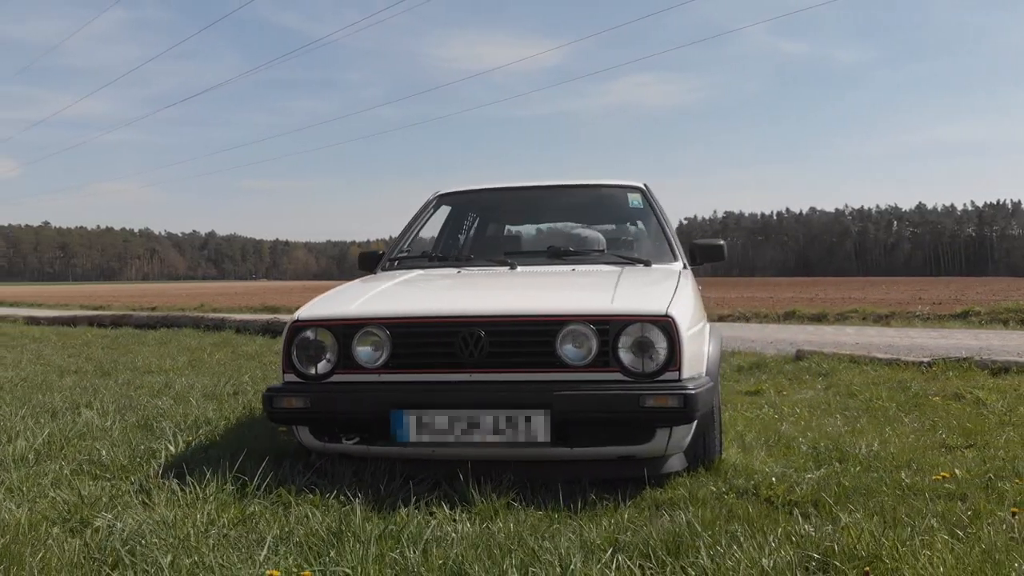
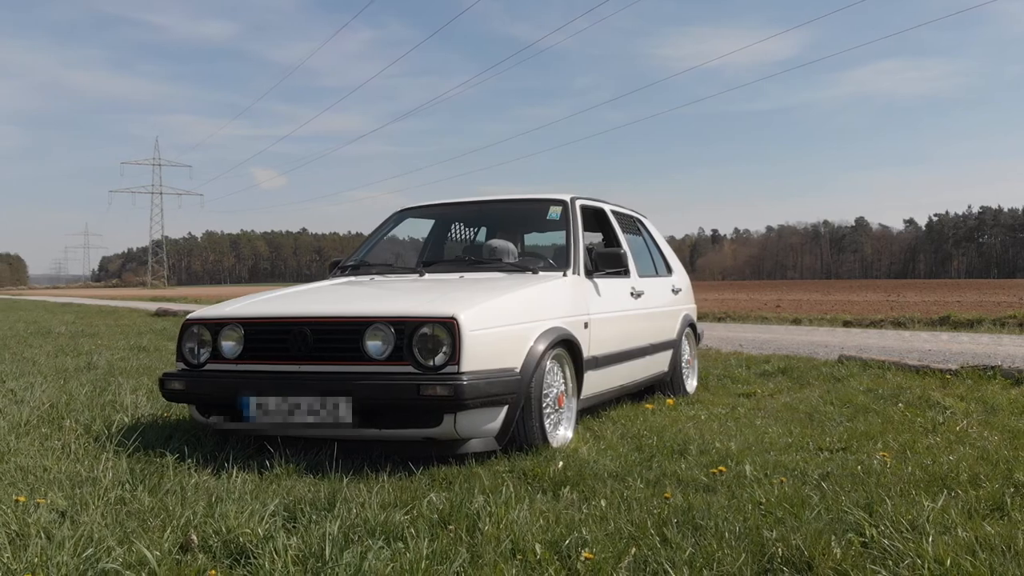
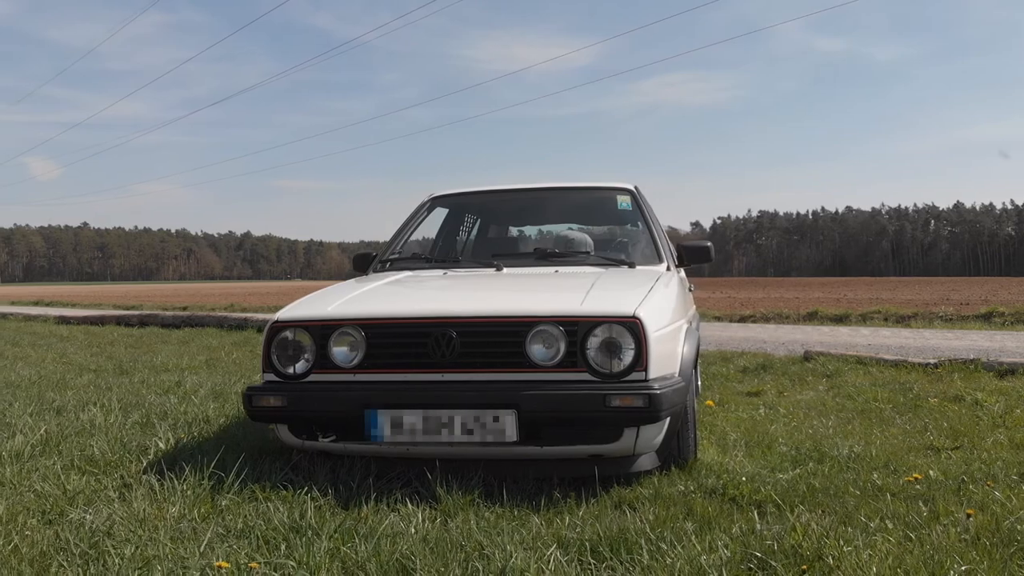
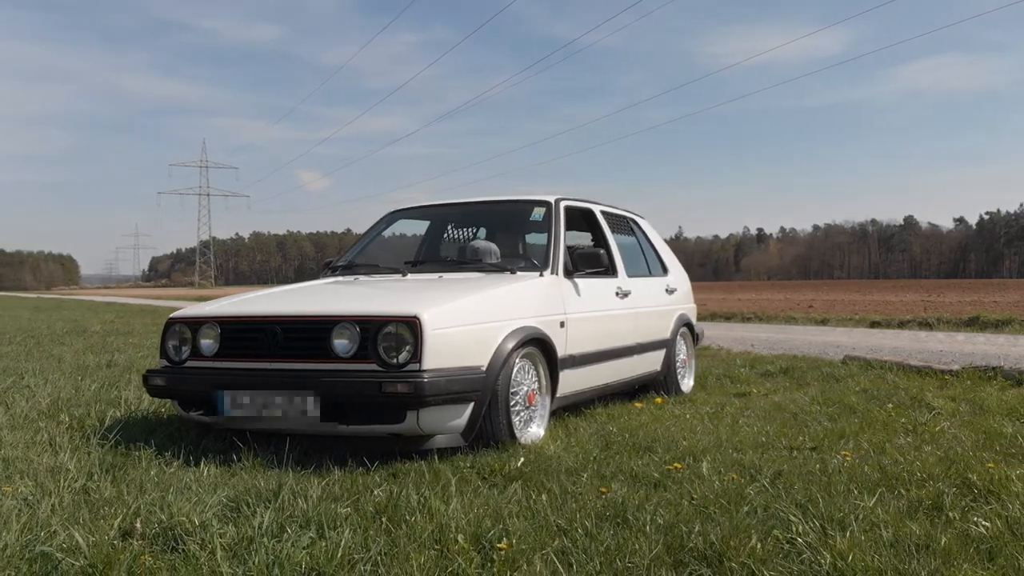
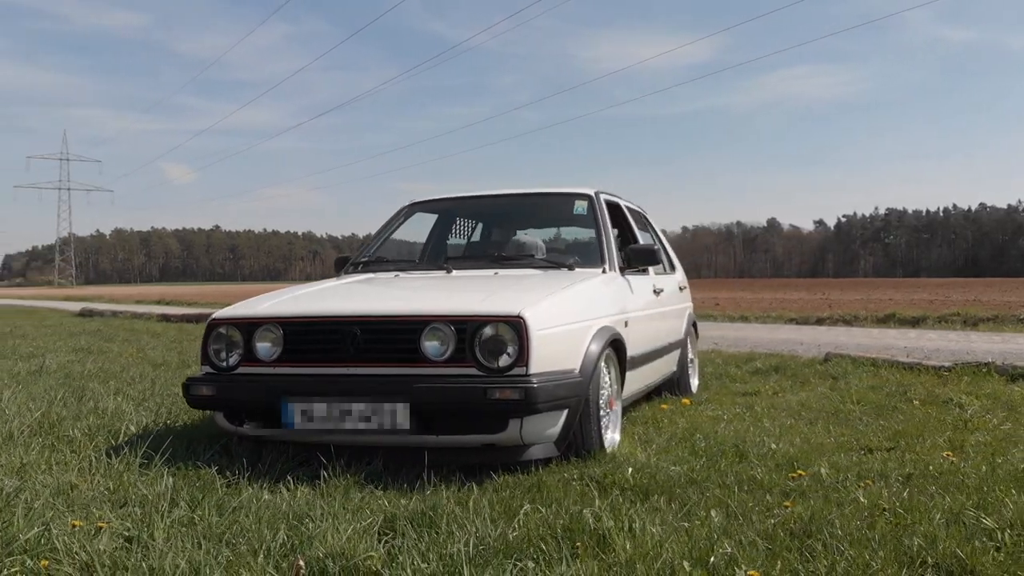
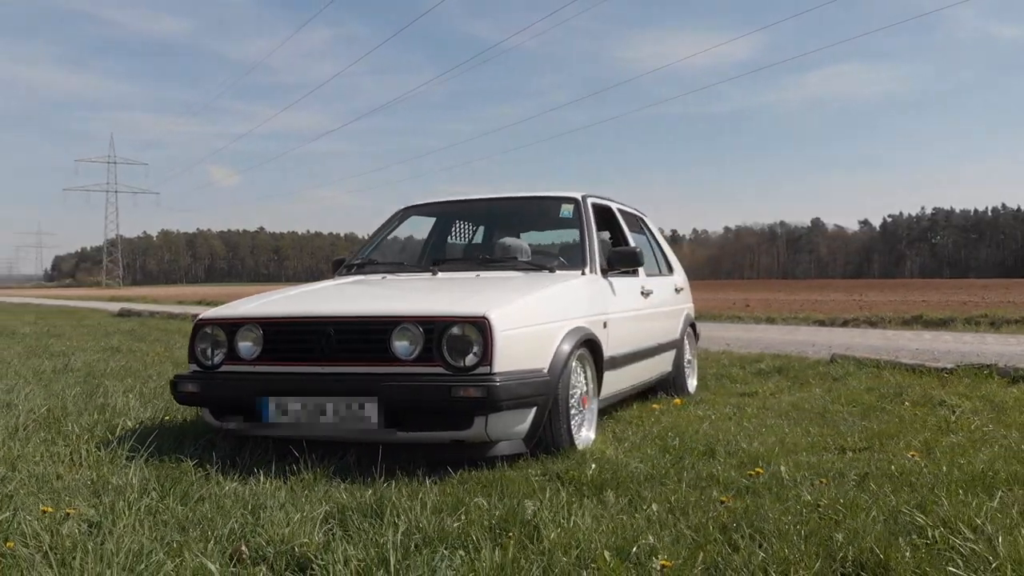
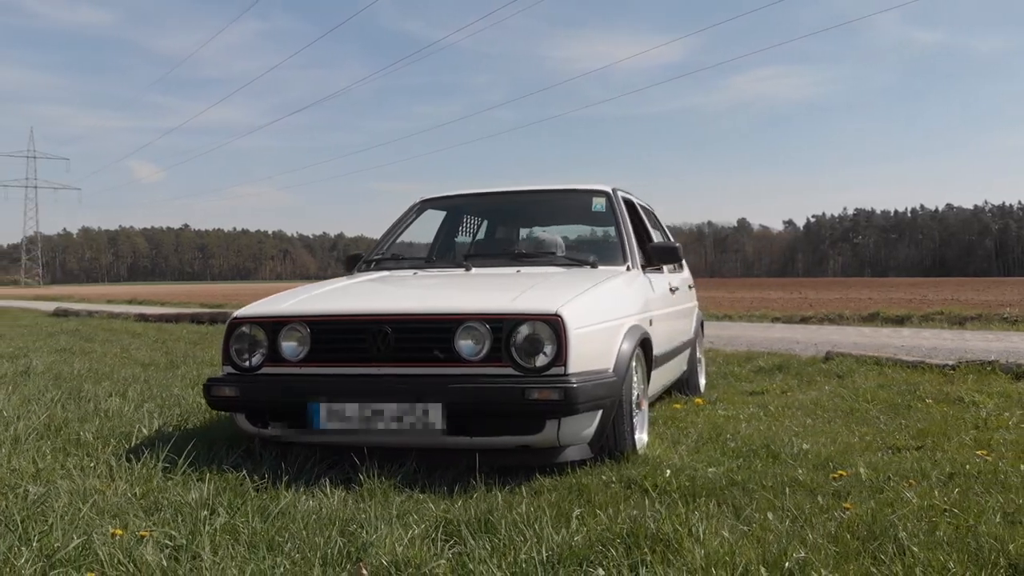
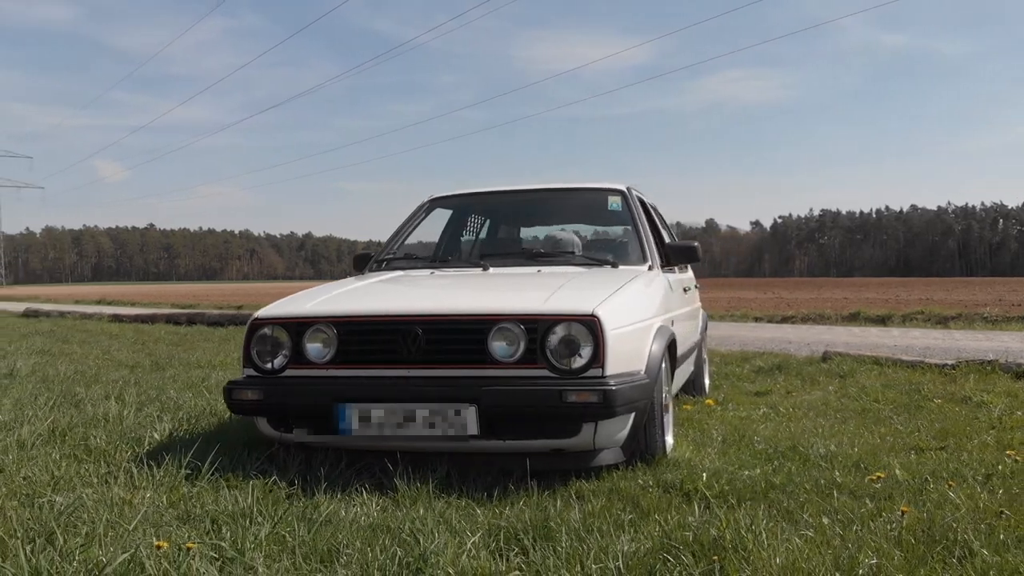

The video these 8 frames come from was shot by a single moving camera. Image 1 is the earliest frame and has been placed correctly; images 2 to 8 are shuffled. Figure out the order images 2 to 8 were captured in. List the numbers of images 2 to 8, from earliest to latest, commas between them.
3, 8, 7, 5, 6, 2, 4
